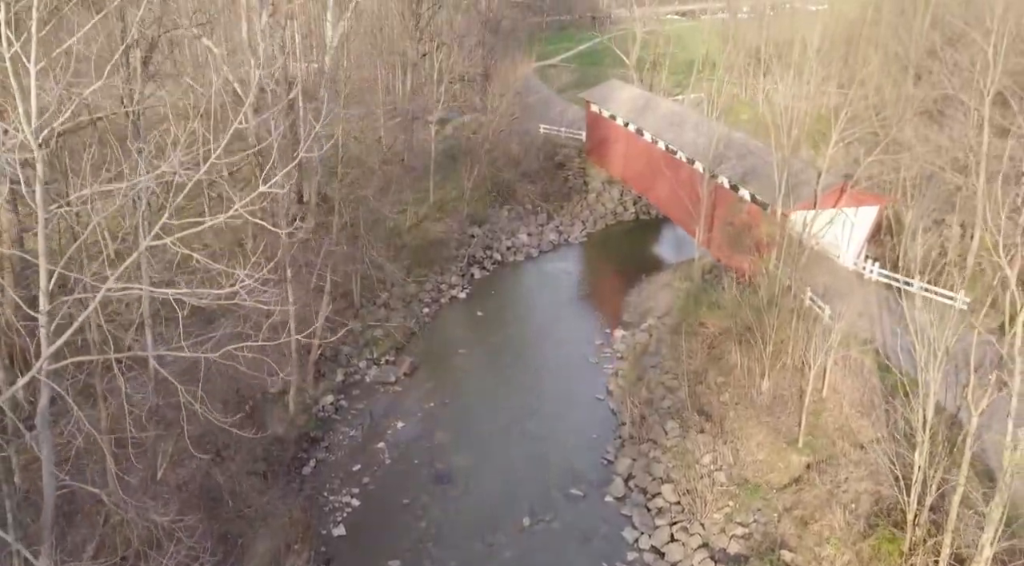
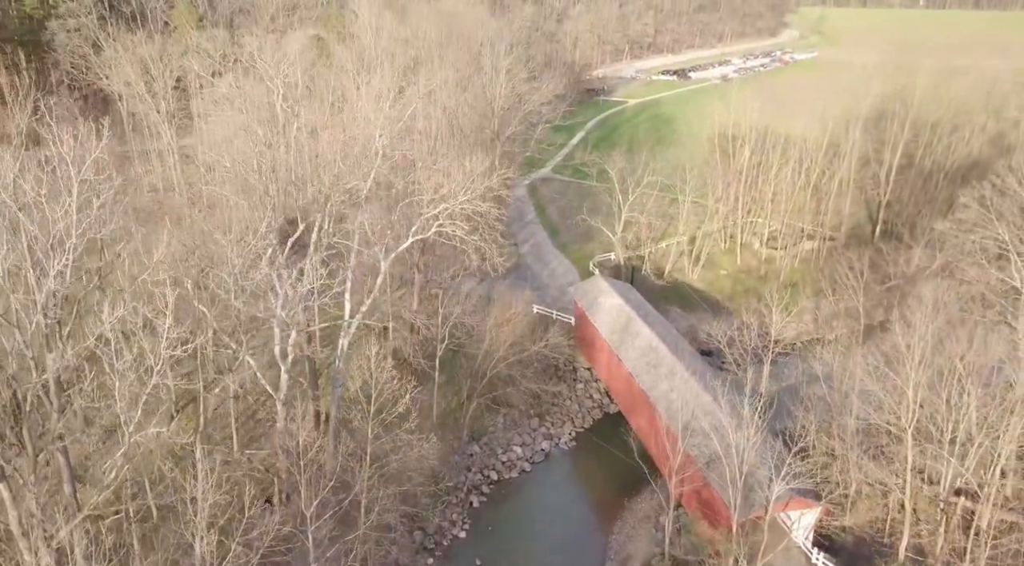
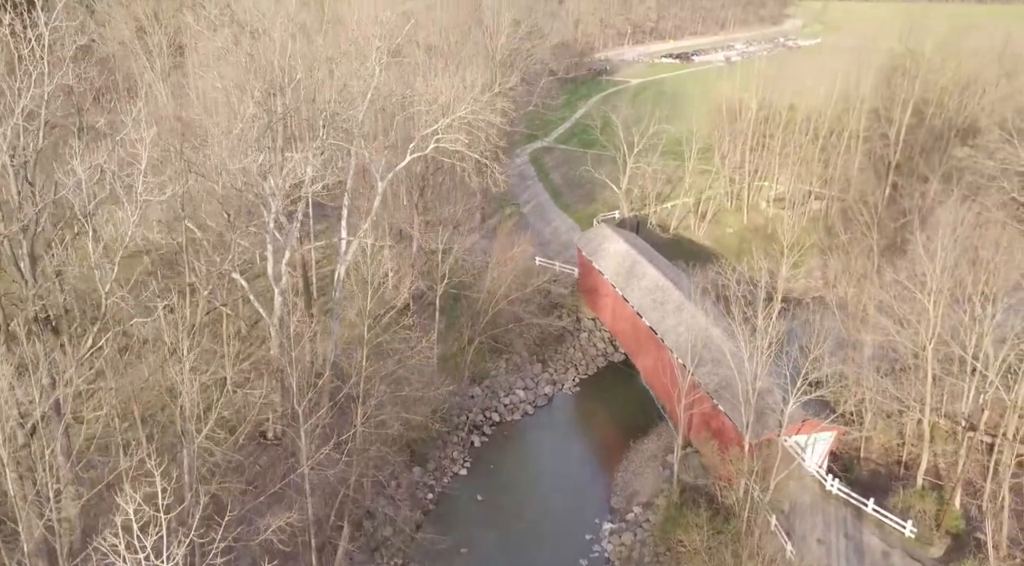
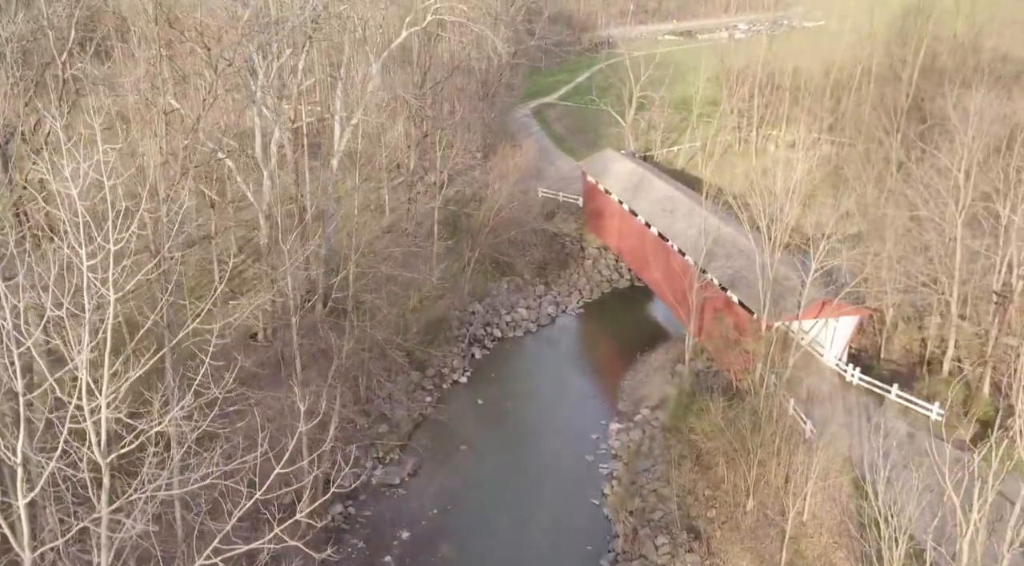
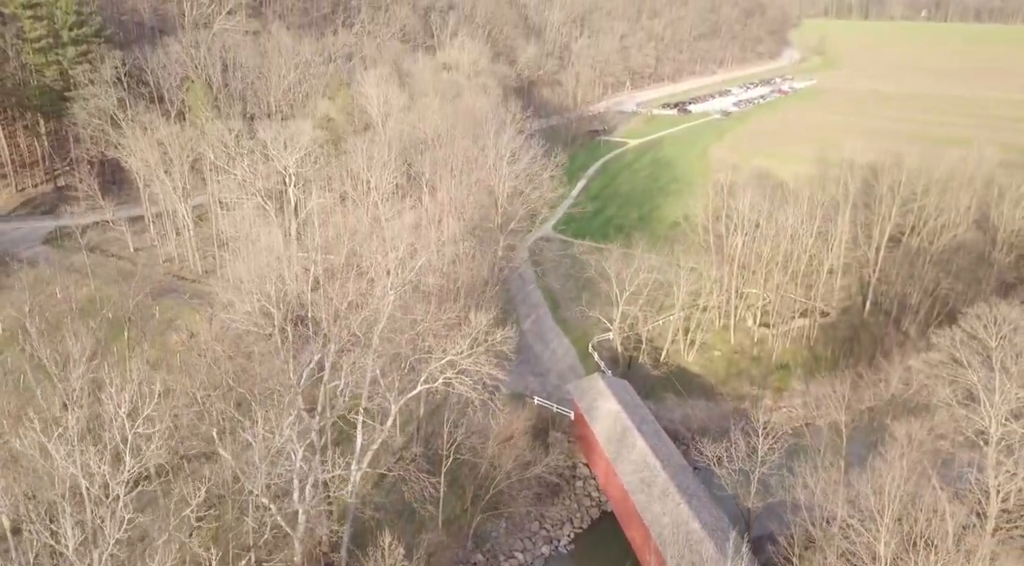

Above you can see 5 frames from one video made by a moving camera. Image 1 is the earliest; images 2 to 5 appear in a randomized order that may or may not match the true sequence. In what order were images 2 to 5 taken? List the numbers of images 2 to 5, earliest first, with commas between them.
4, 3, 2, 5
